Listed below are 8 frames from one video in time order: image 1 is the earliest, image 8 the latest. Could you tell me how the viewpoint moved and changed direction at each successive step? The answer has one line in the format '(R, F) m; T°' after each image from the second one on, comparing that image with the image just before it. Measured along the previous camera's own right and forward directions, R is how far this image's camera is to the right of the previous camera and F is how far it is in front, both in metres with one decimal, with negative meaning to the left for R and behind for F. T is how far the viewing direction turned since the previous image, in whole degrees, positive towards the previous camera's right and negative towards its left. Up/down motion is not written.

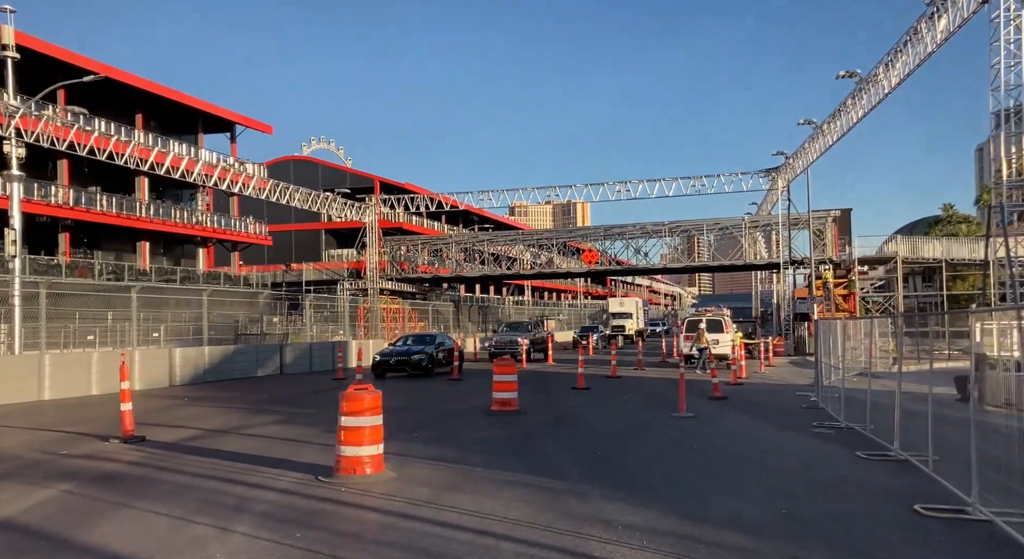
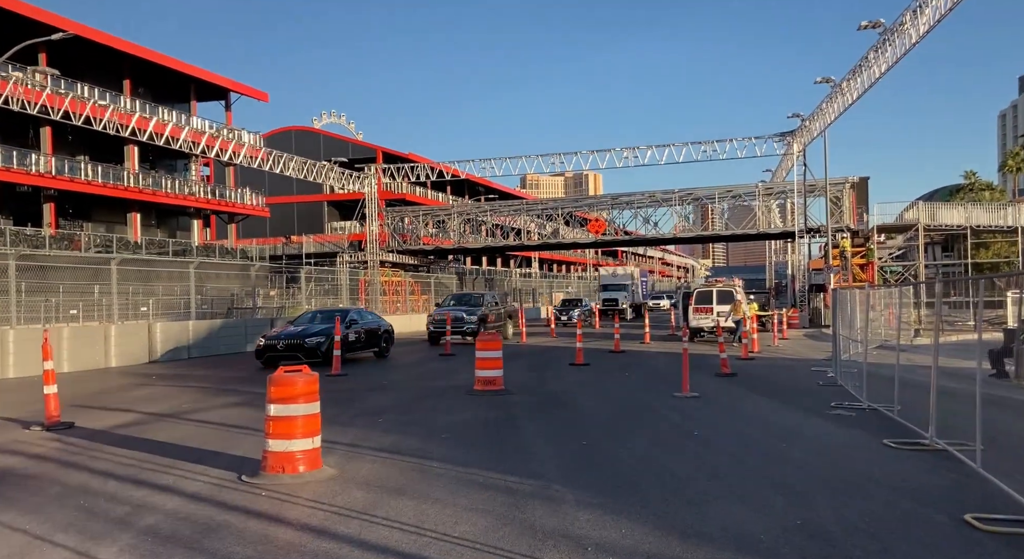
(+0.5, +1.5) m; -1°
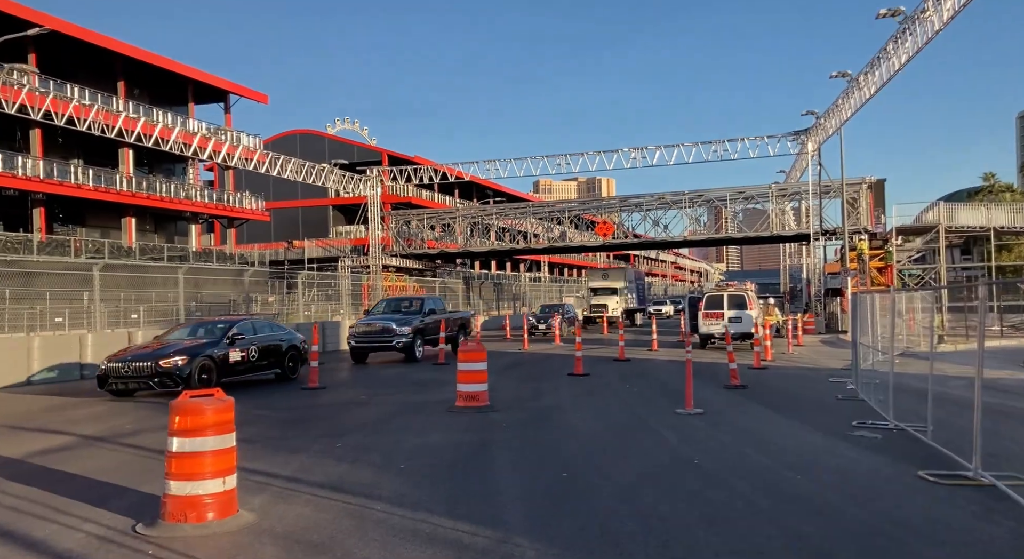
(+0.5, +1.3) m; -1°
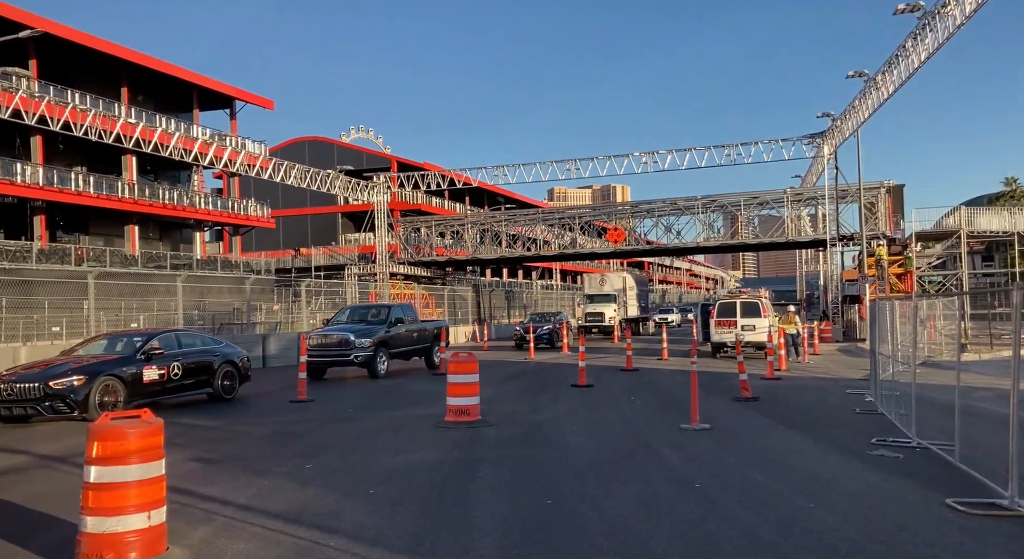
(+0.4, +0.8) m; -1°
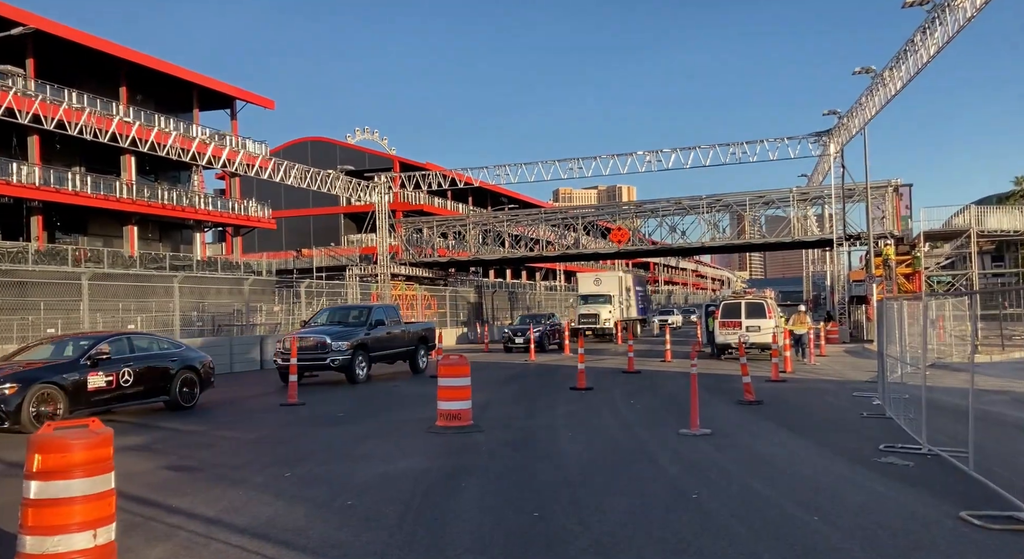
(+0.2, +0.4) m; 0°
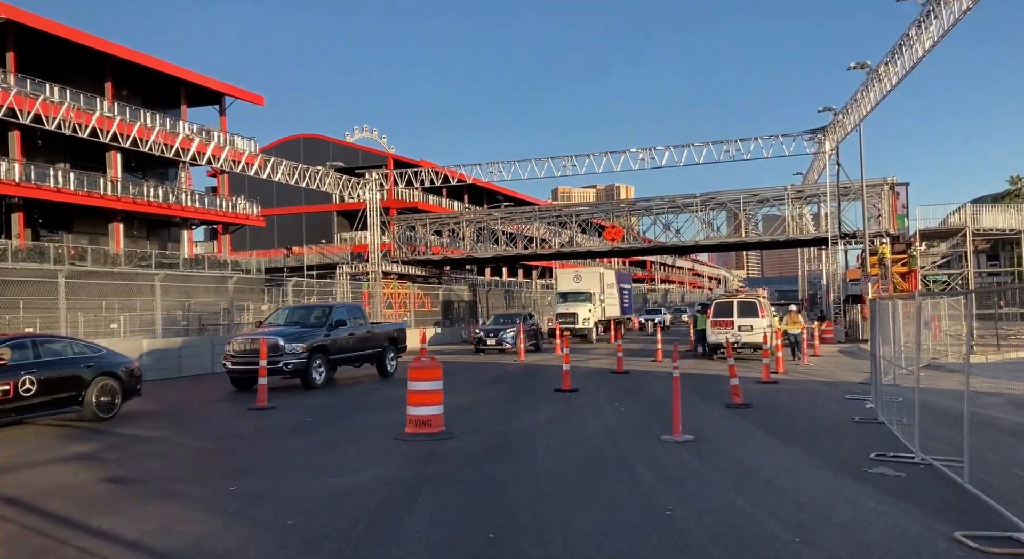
(+0.4, +0.5) m; 0°
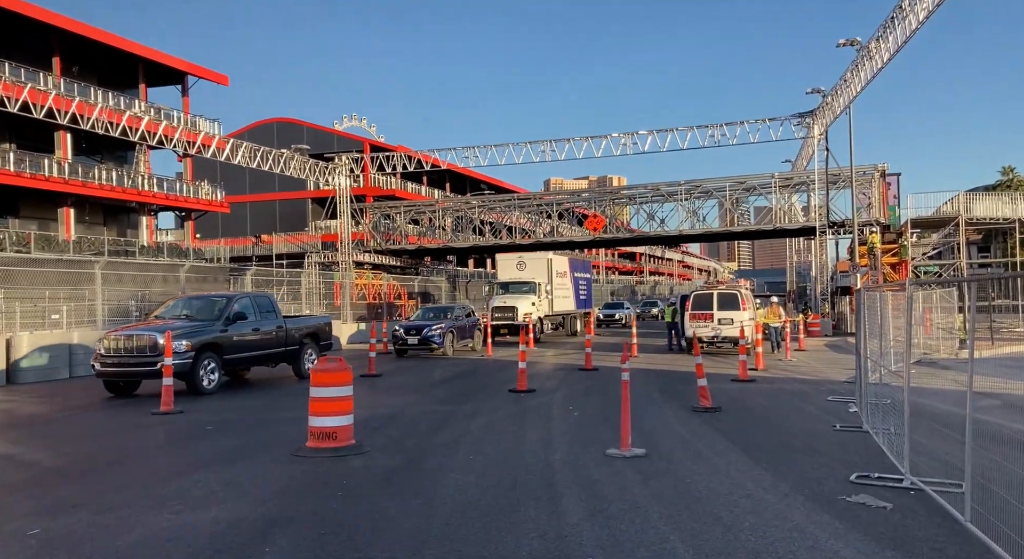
(+0.9, +1.7) m; +1°
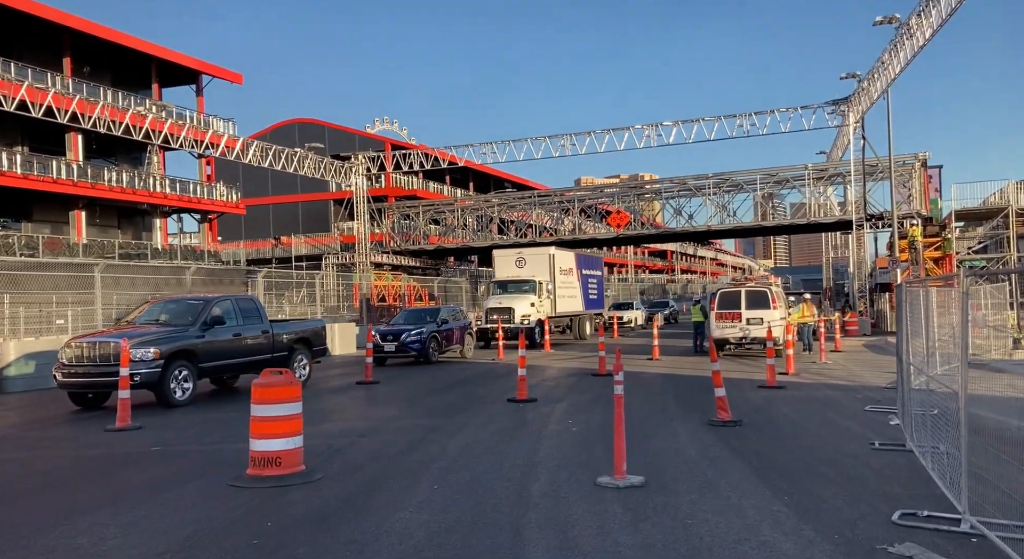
(+0.6, +1.4) m; -2°
